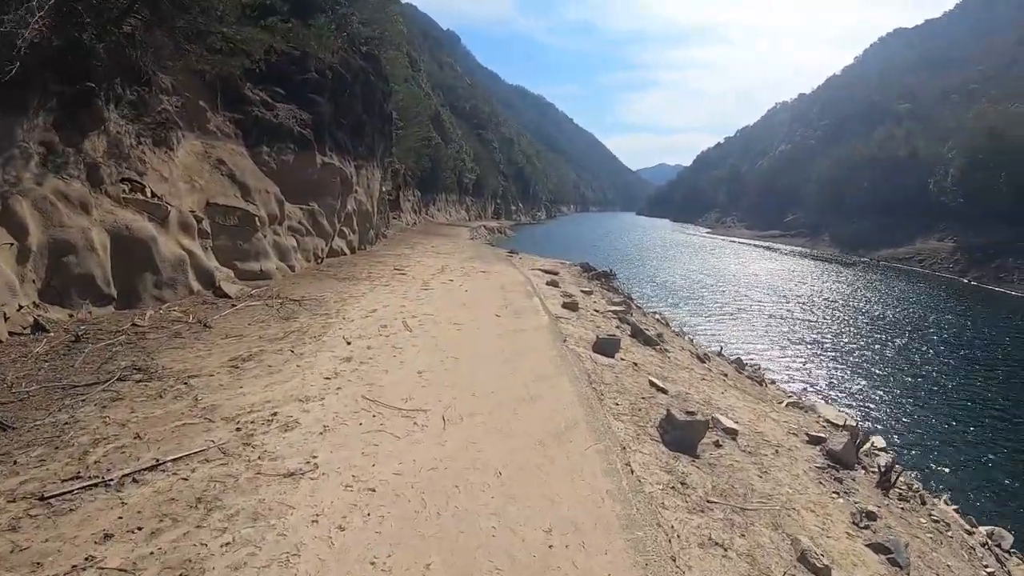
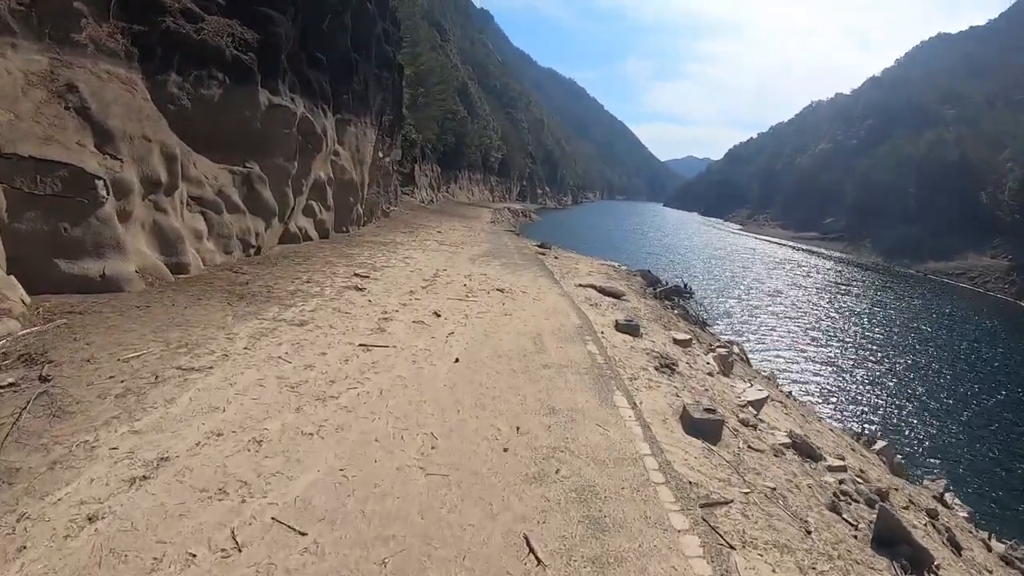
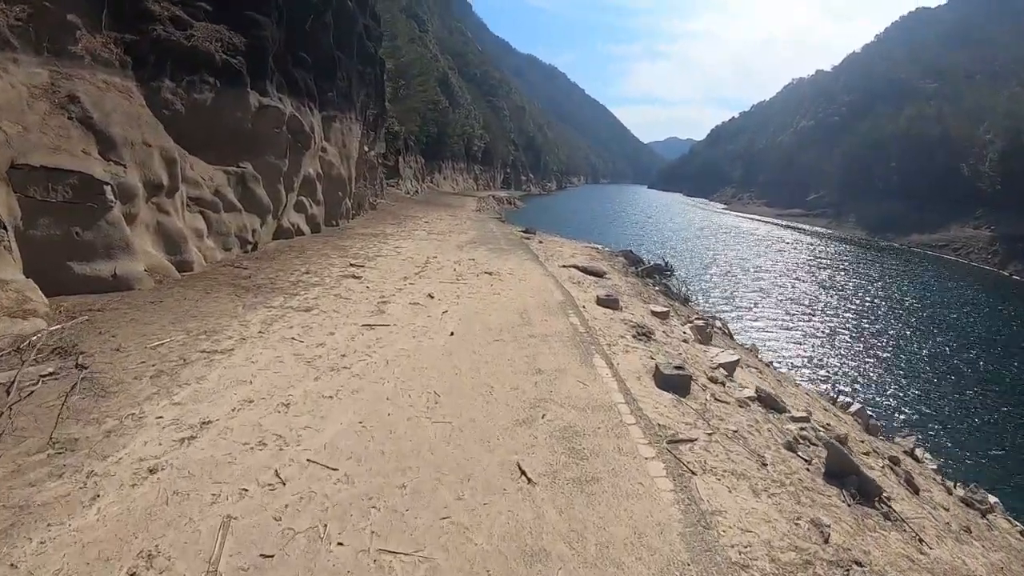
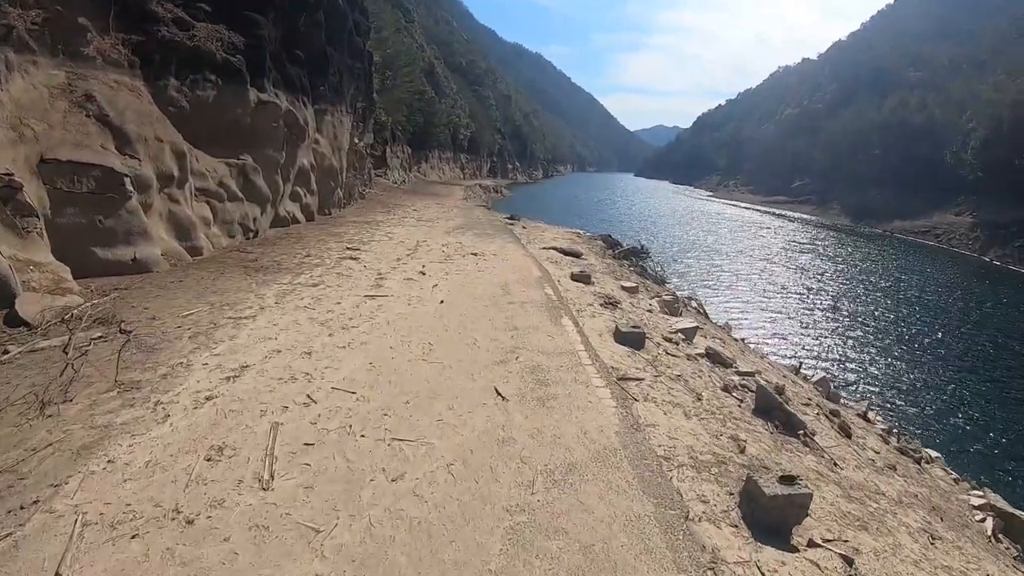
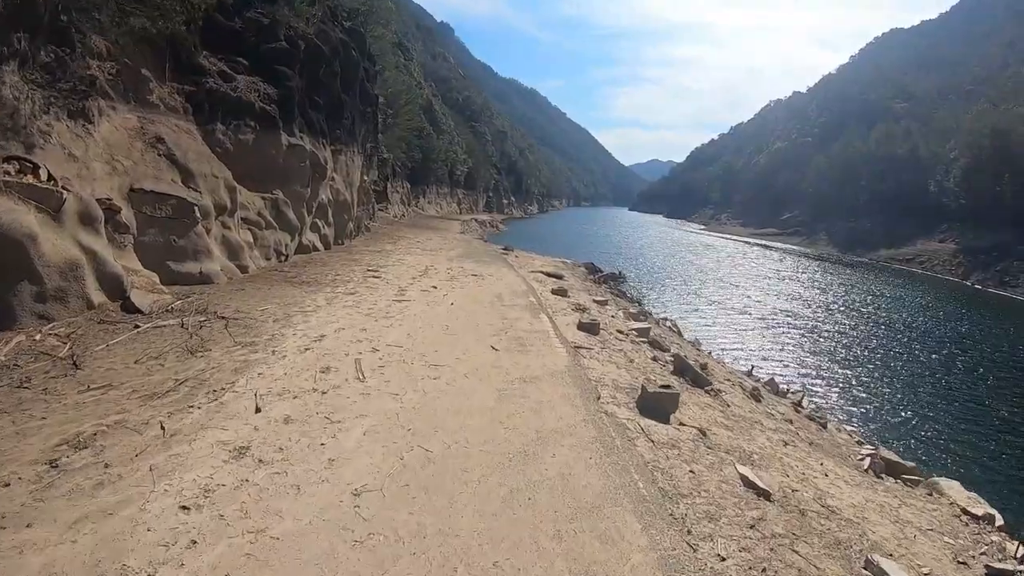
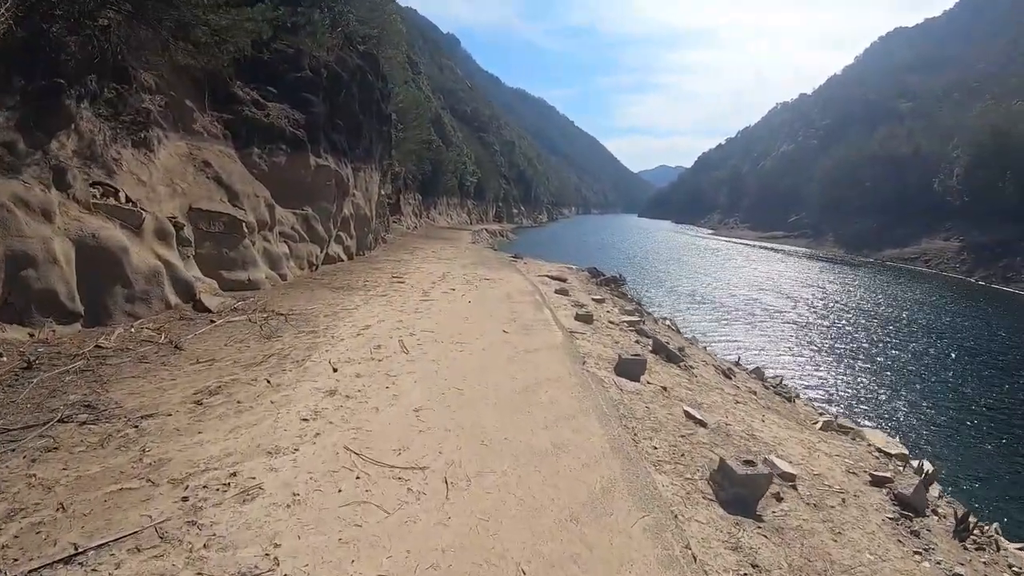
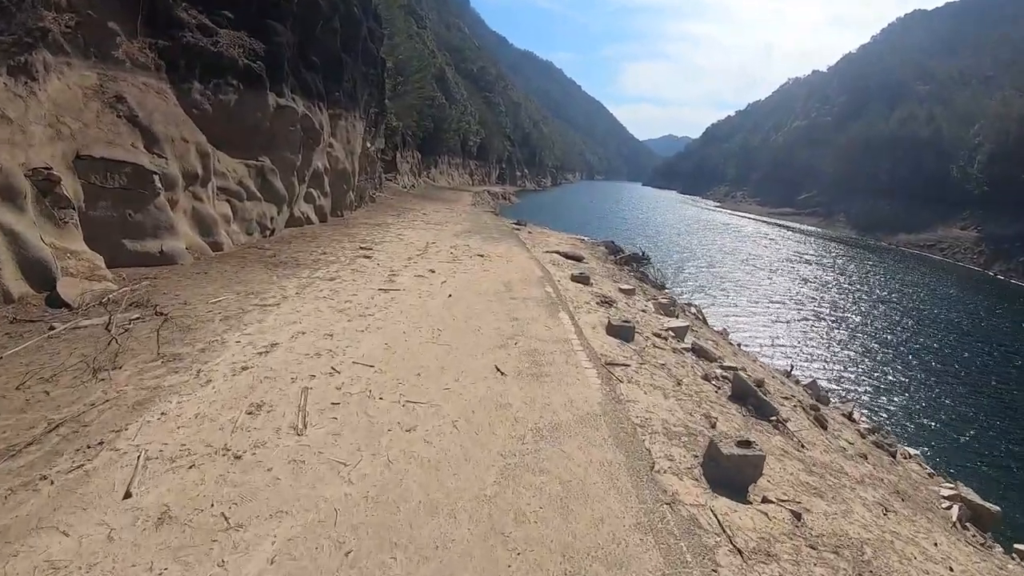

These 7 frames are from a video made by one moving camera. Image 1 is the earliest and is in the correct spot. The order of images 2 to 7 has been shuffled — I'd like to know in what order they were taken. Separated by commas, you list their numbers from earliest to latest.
6, 5, 7, 4, 3, 2
